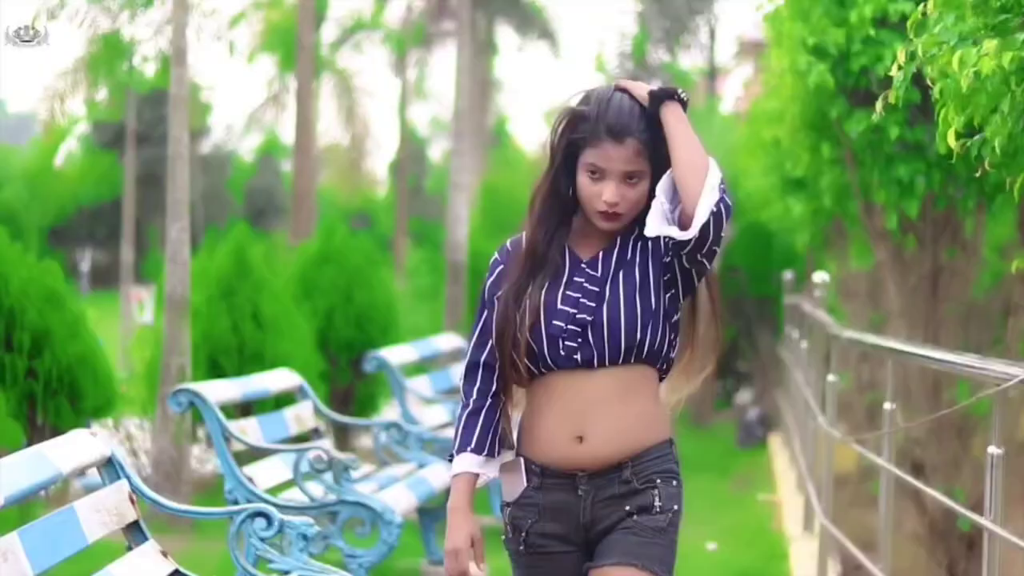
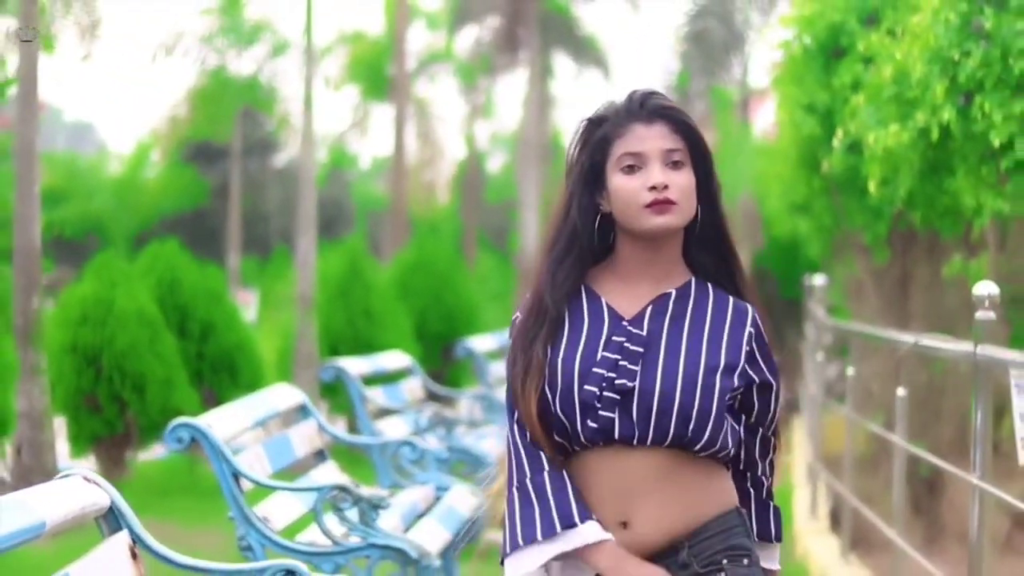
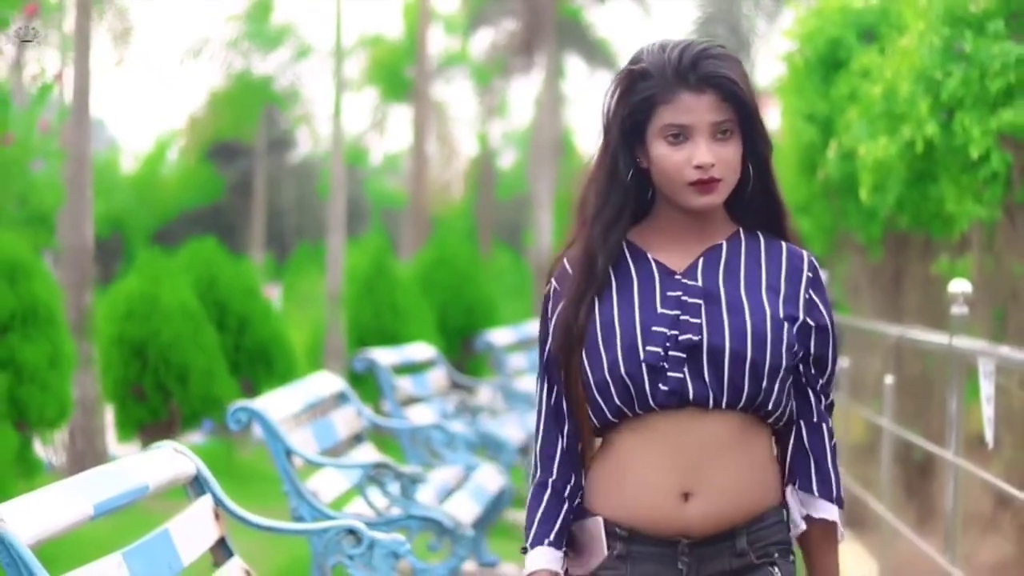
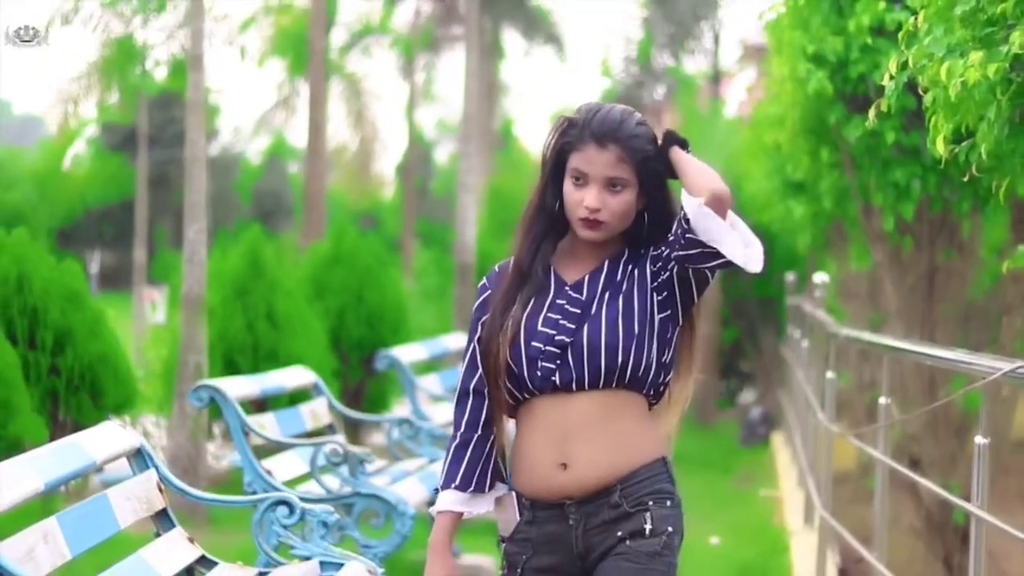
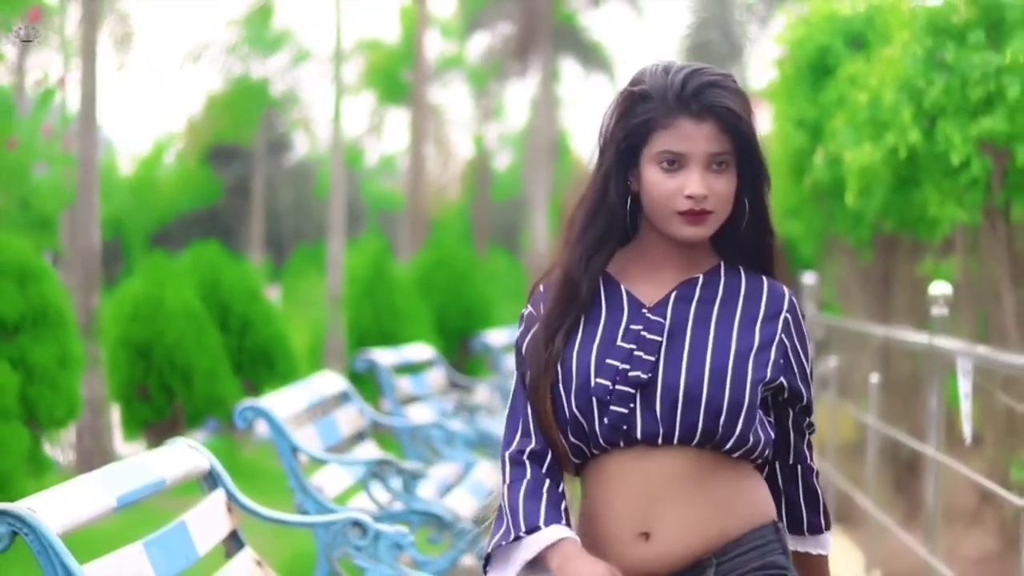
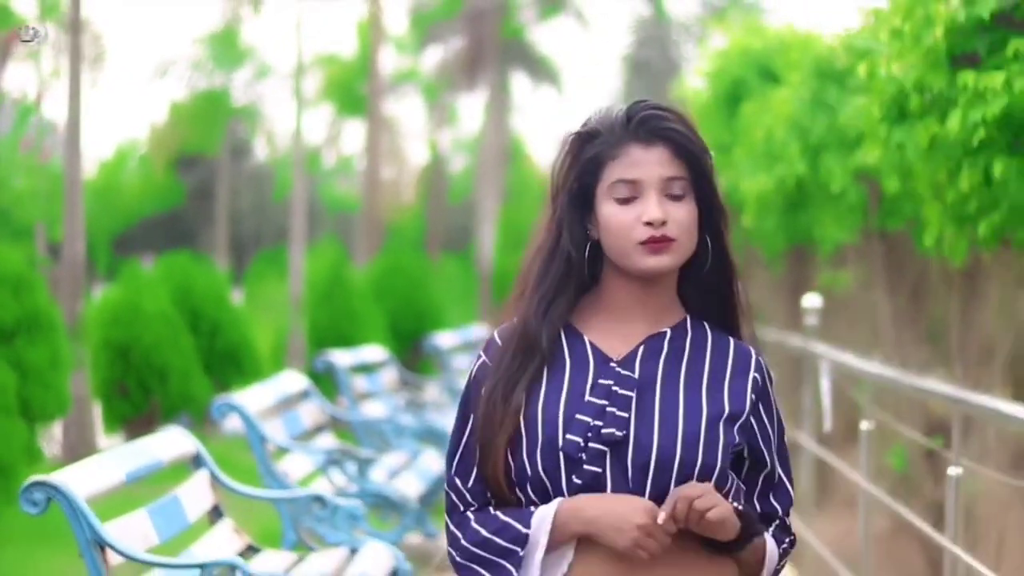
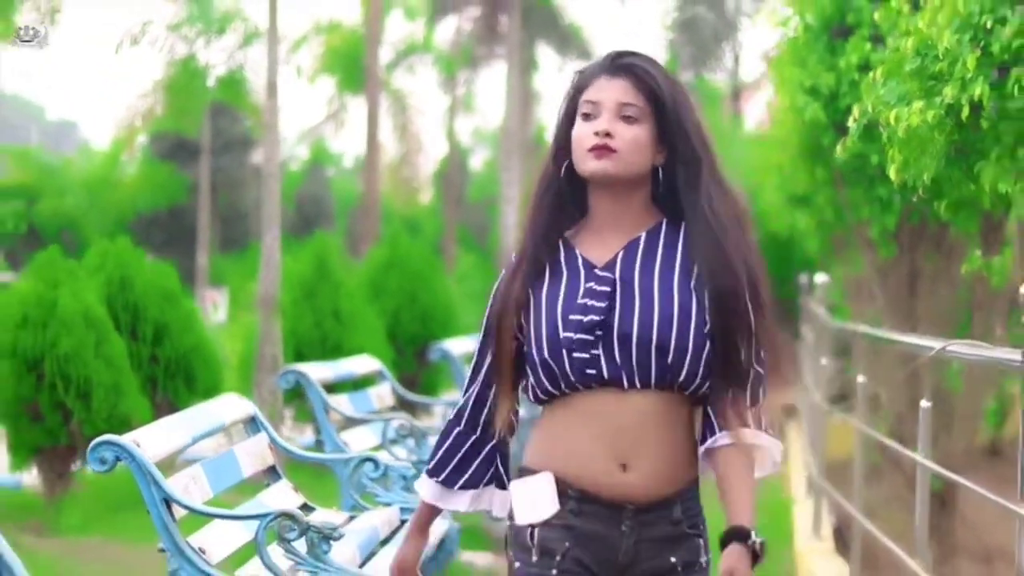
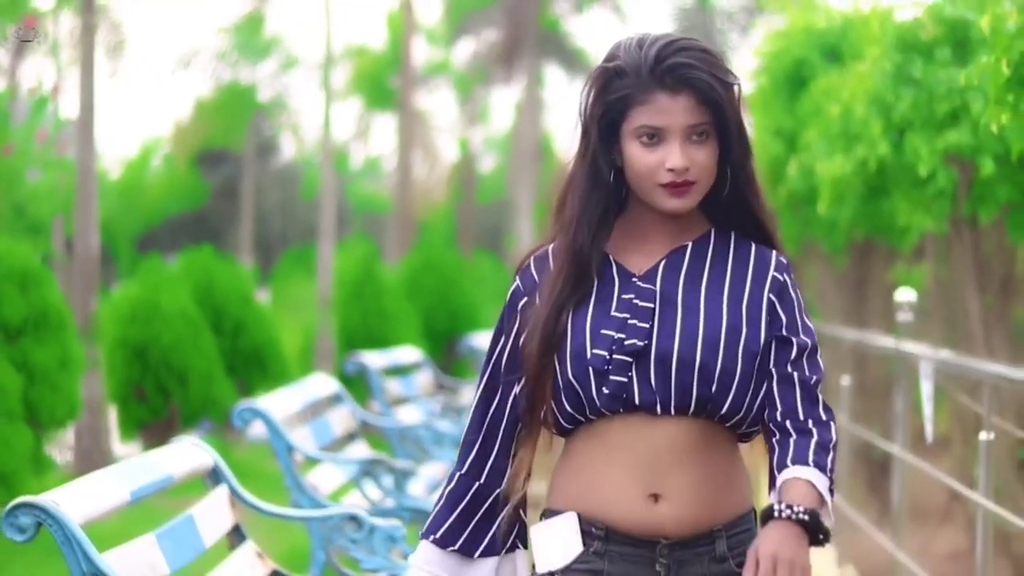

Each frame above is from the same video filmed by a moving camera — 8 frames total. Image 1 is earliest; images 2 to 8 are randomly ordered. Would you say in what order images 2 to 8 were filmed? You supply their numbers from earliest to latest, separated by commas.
4, 7, 2, 3, 5, 8, 6
